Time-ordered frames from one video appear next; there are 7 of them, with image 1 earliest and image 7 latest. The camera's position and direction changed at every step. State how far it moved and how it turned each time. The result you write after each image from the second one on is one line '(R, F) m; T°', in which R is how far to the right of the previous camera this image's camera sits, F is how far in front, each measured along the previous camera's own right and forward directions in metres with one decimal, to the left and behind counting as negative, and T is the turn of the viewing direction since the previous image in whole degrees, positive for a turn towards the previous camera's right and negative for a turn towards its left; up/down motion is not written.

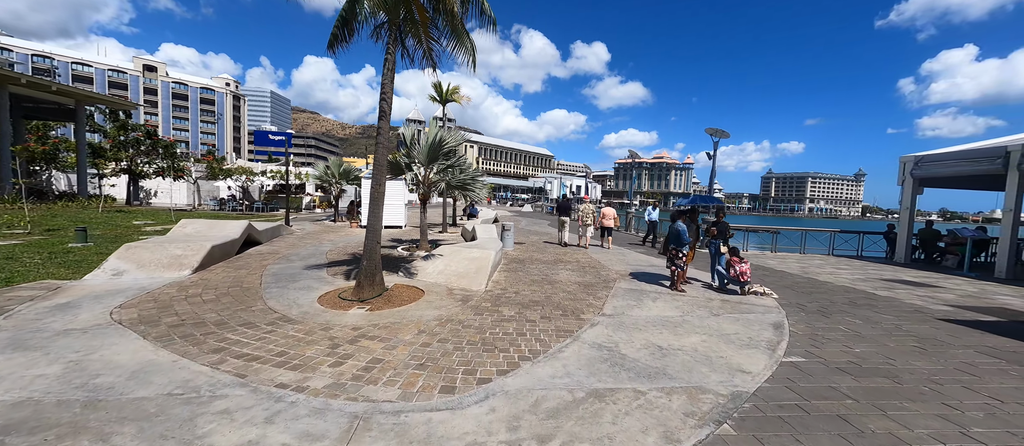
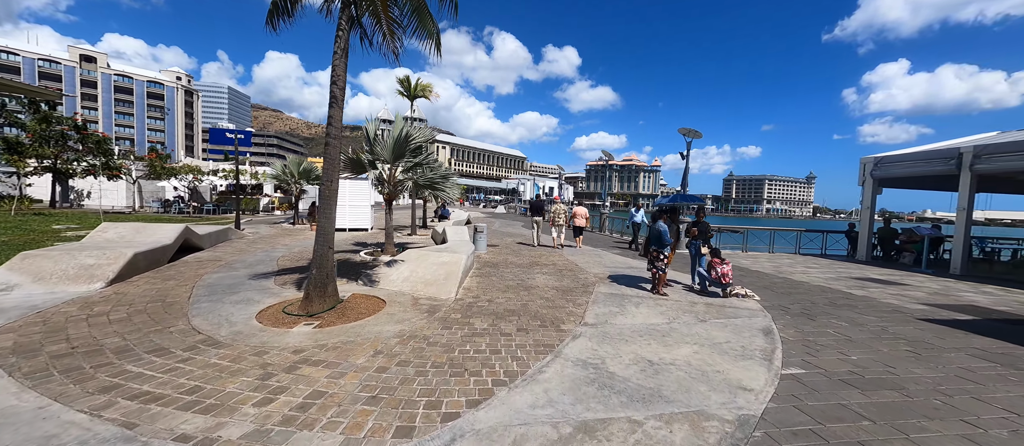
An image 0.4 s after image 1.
(0.0, +0.6) m; +4°
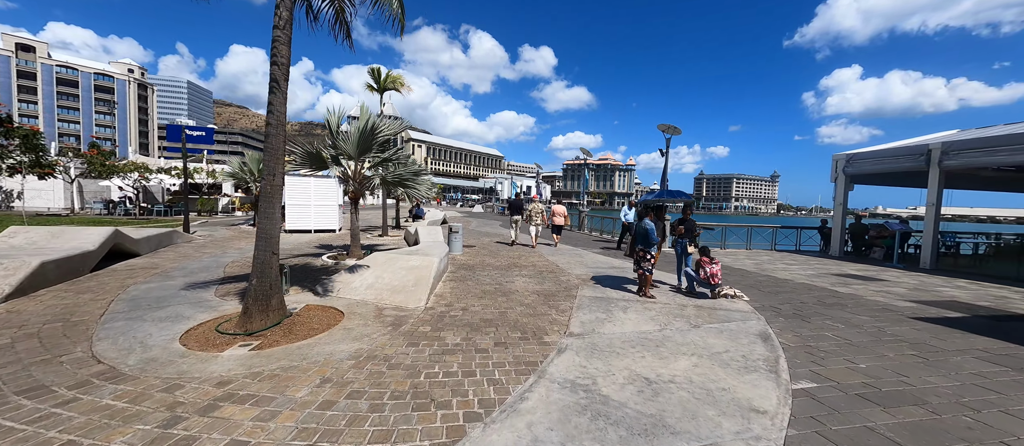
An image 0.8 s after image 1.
(0.0, +0.6) m; +4°
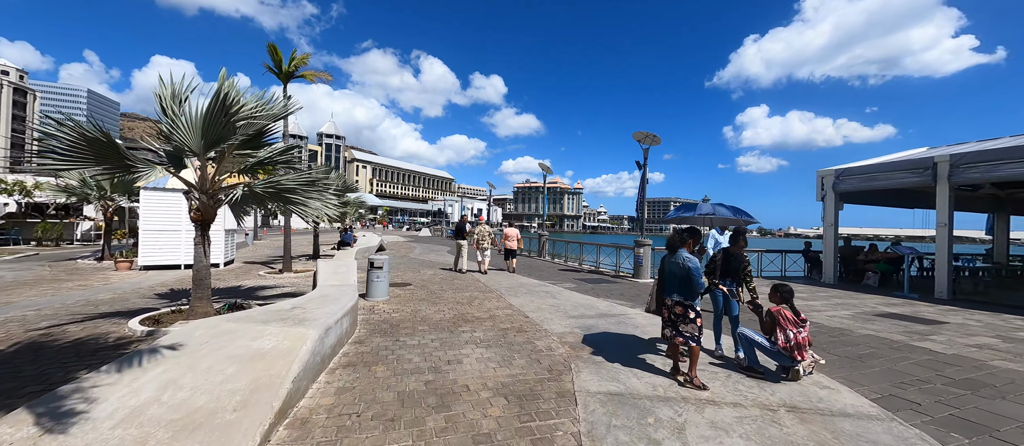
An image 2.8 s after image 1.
(+0.1, +3.0) m; +8°
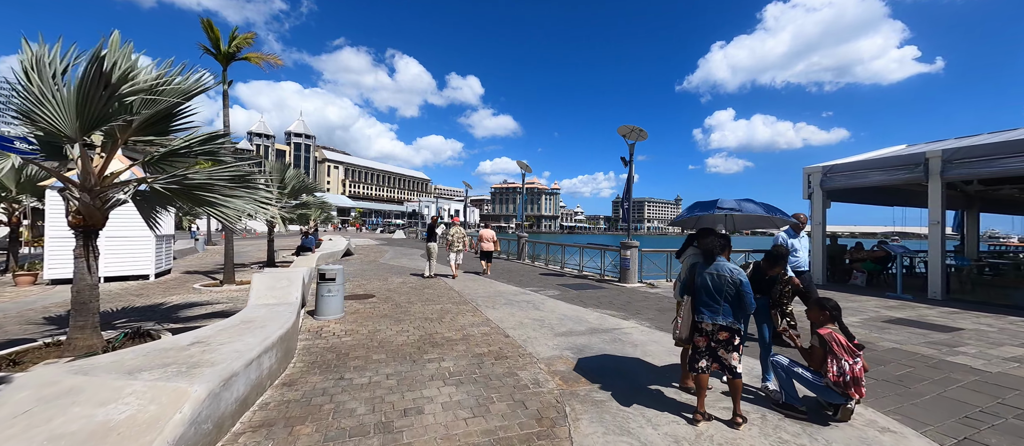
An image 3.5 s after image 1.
(0.0, +1.0) m; +4°
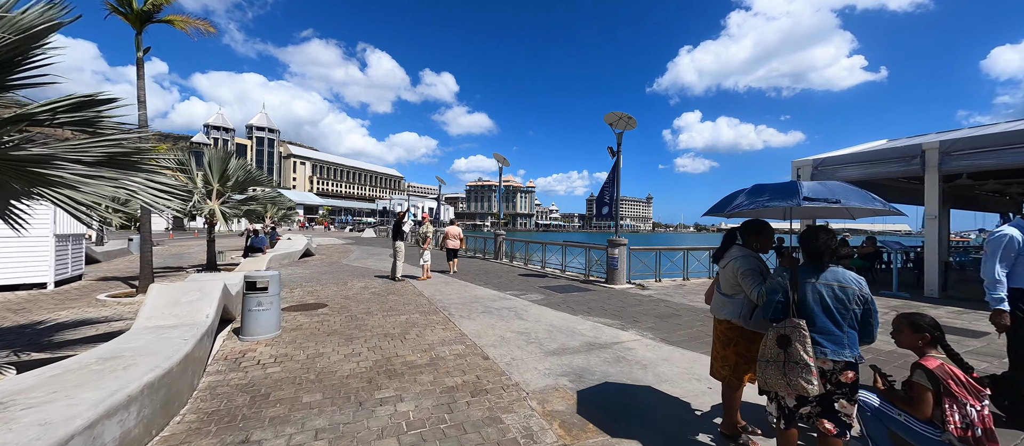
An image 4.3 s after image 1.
(-0.1, +1.1) m; +4°
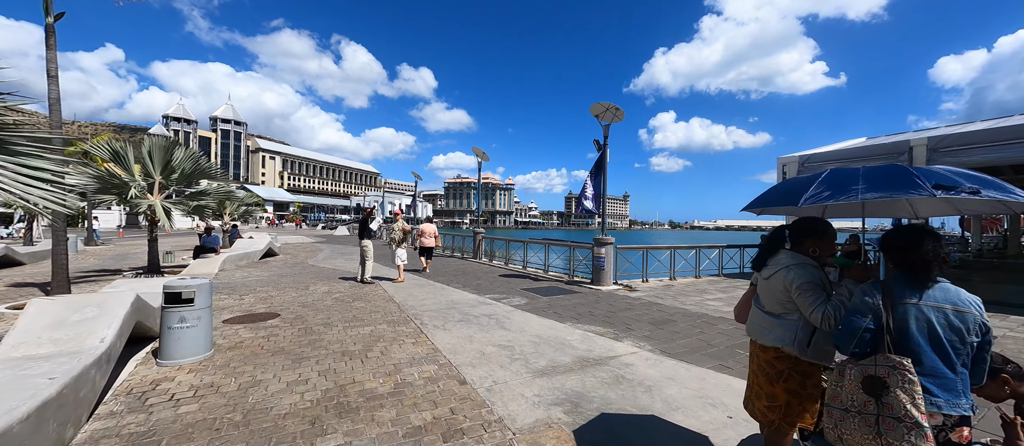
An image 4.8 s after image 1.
(0.0, +0.7) m; +3°
